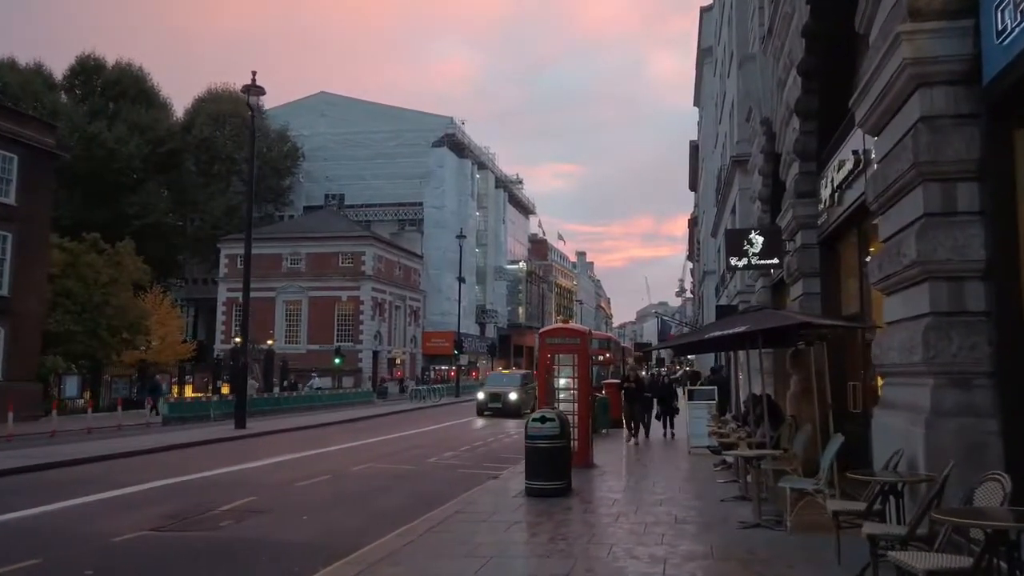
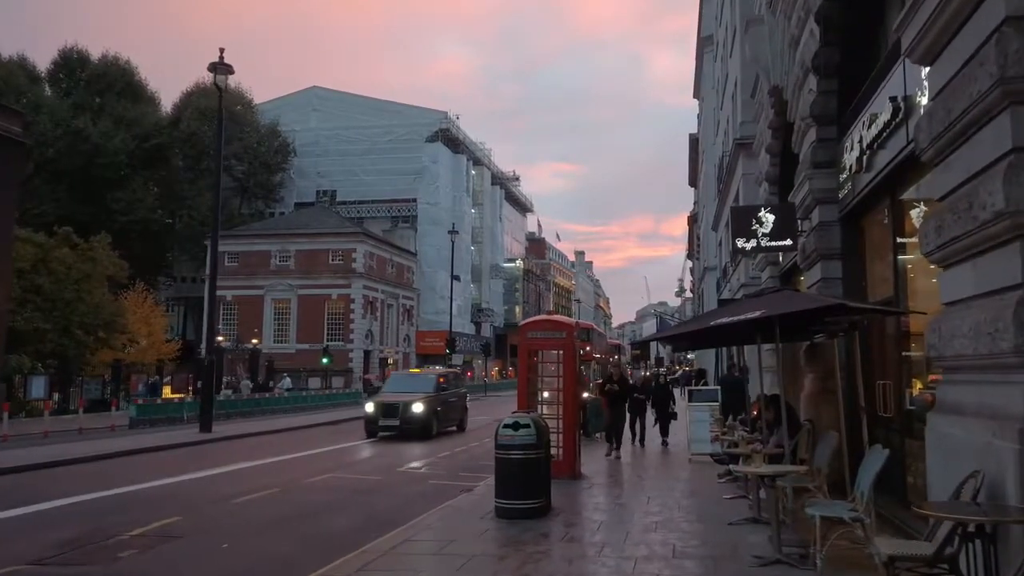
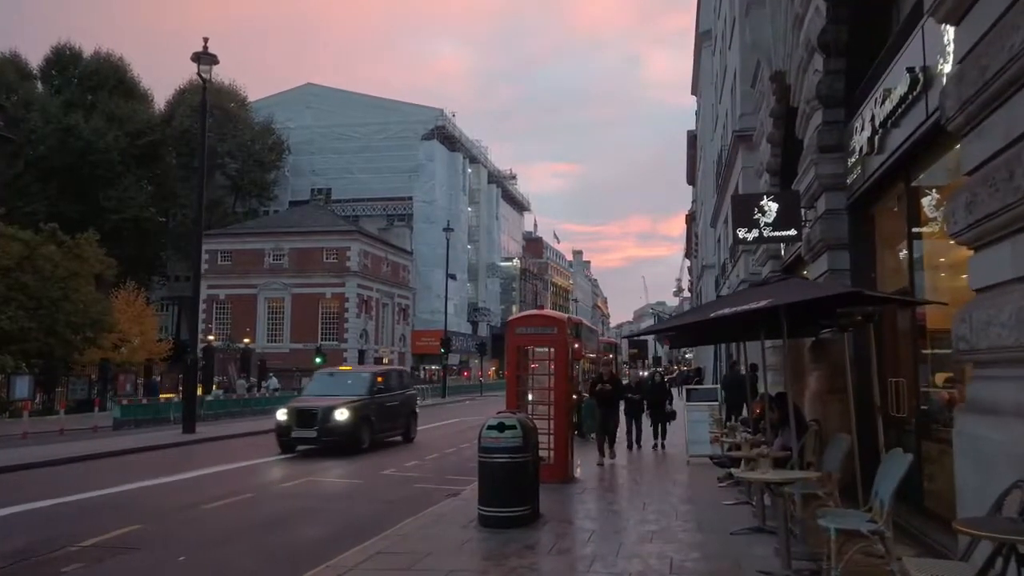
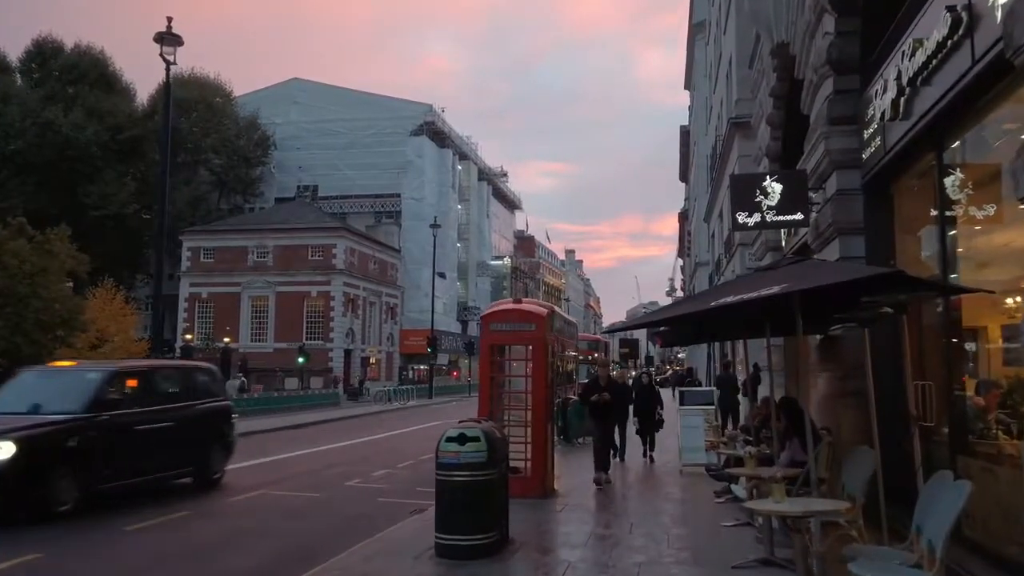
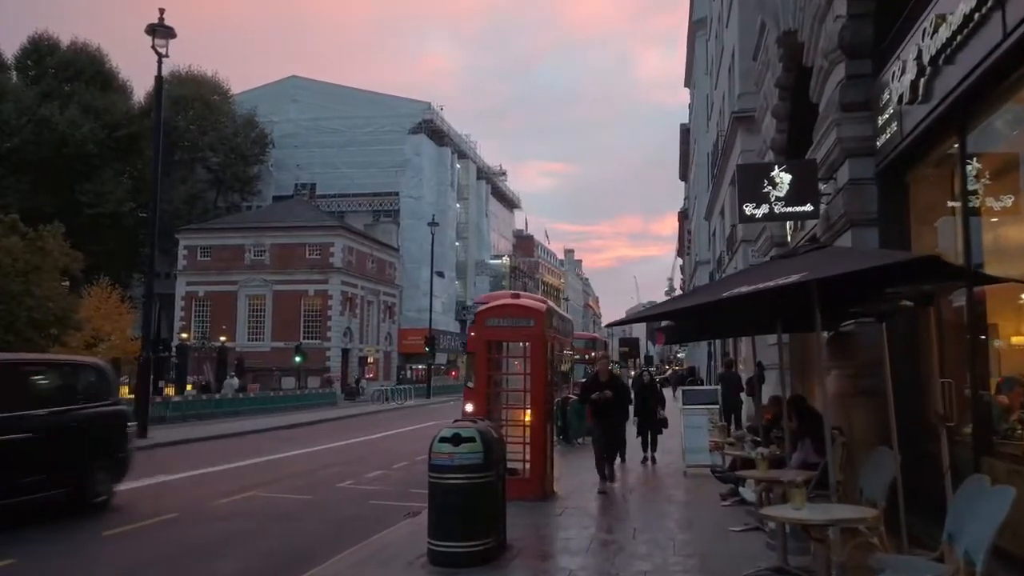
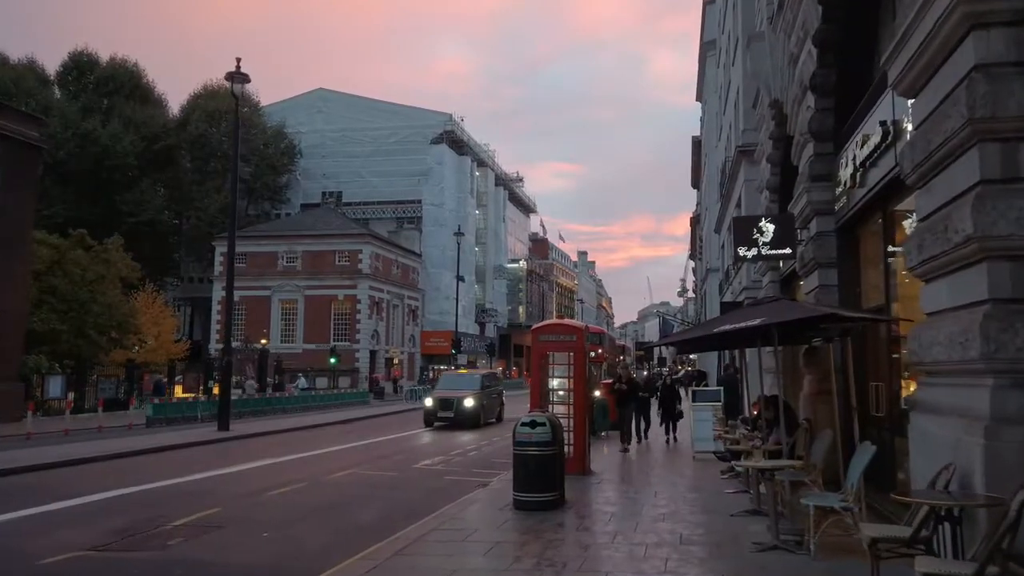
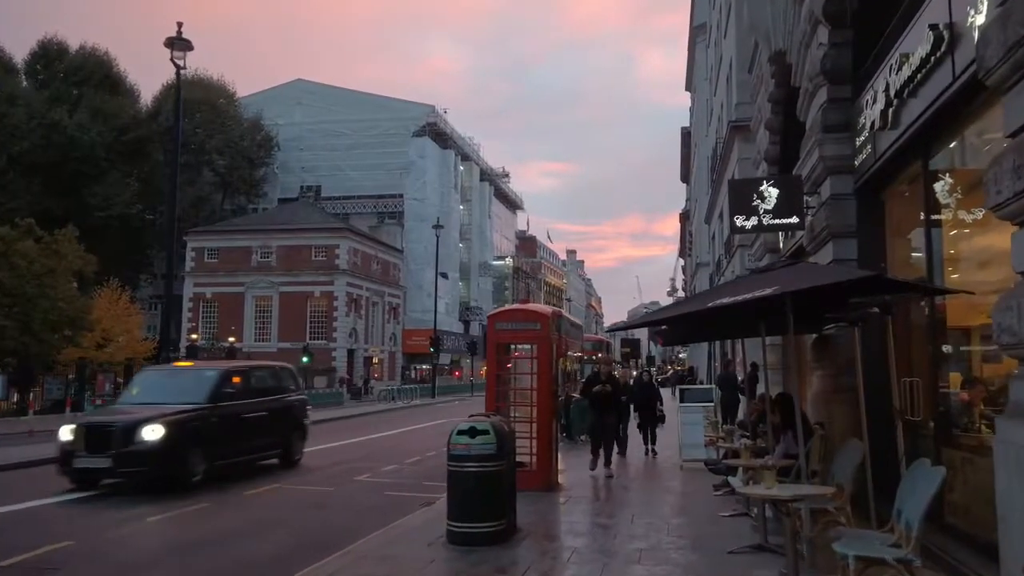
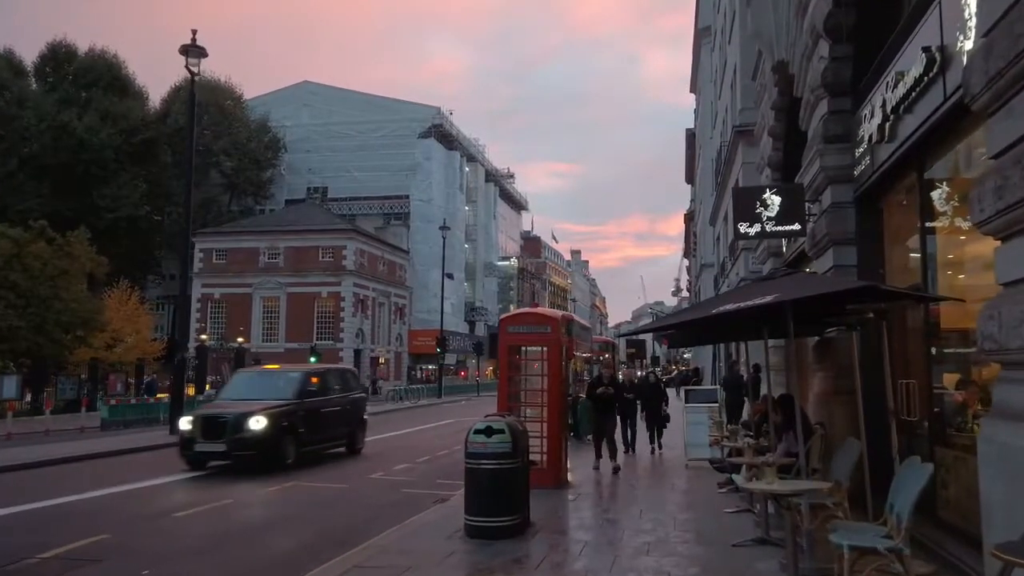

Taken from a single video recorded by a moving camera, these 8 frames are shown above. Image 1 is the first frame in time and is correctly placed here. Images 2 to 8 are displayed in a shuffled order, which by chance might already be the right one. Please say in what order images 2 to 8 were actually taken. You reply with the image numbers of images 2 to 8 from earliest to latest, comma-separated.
6, 2, 3, 8, 7, 4, 5
